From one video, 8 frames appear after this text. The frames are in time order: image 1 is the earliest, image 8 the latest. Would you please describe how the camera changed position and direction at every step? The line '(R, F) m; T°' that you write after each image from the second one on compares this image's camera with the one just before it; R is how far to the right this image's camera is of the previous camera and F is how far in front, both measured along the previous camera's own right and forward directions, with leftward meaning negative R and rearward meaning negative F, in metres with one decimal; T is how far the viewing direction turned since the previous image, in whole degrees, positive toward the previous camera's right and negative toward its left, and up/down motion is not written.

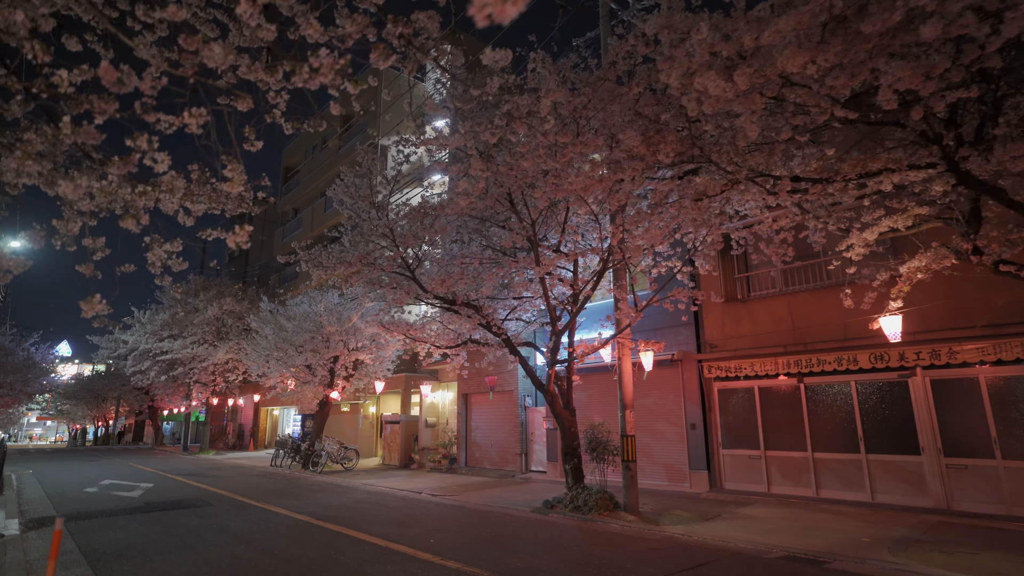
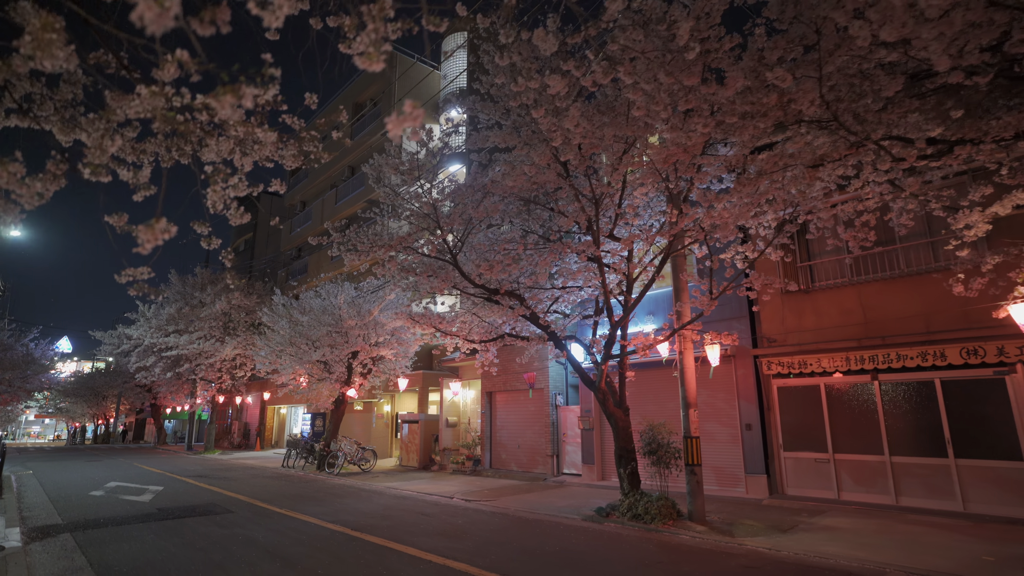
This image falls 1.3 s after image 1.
(-1.4, +1.0) m; 0°
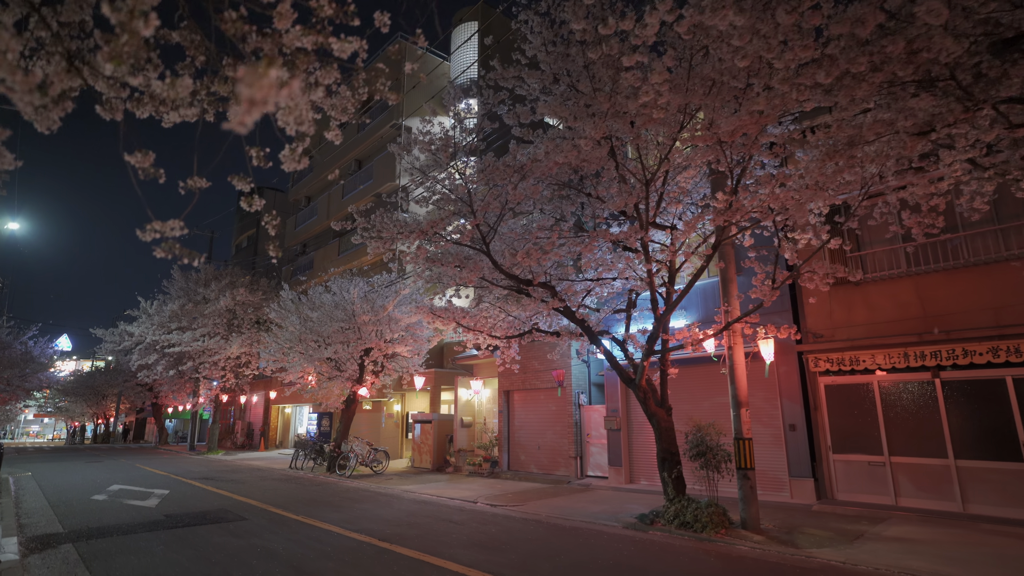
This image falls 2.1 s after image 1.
(-0.9, +0.8) m; 0°
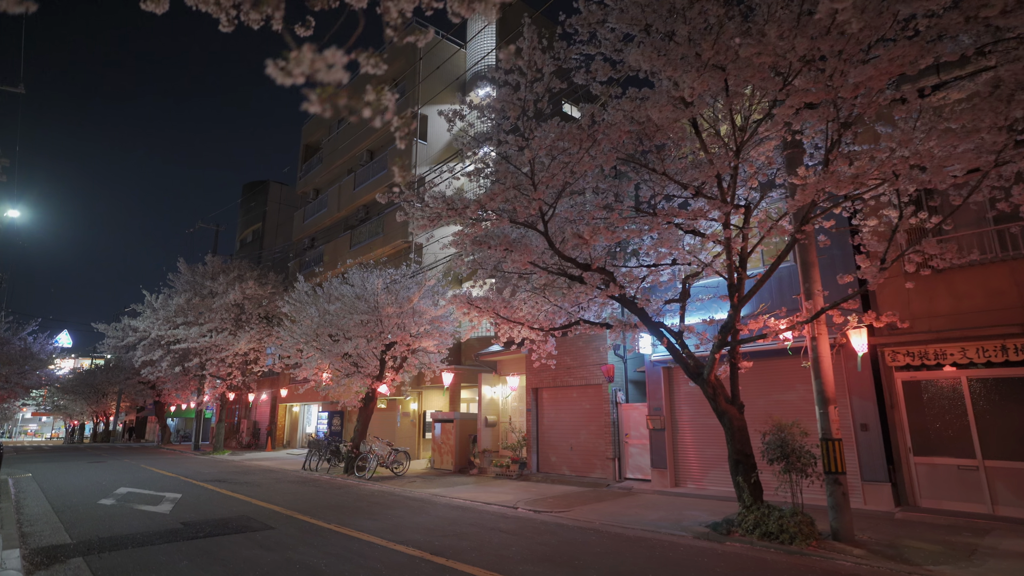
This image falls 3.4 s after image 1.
(-1.4, +1.0) m; 0°
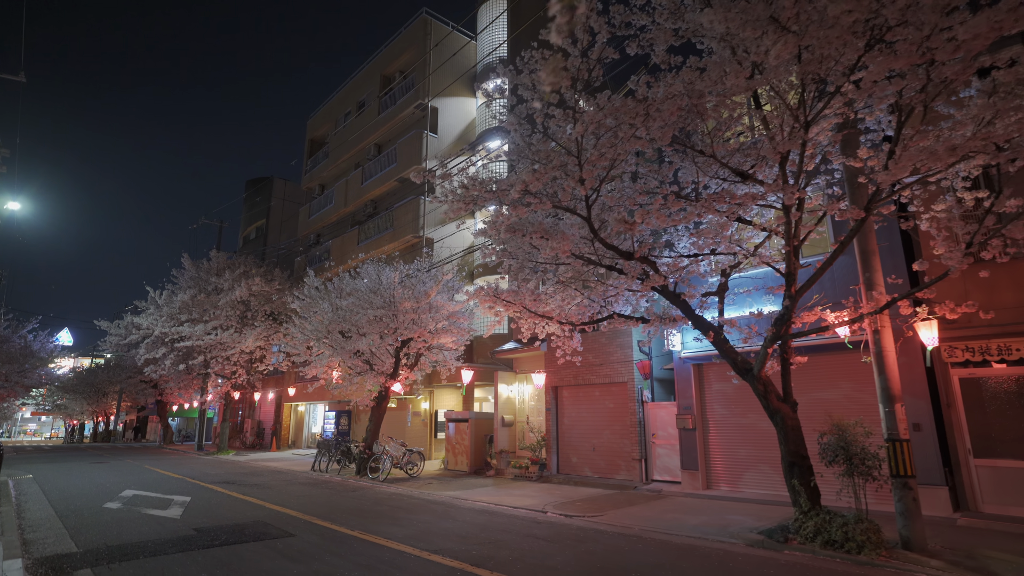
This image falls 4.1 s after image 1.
(-0.9, +0.6) m; 0°
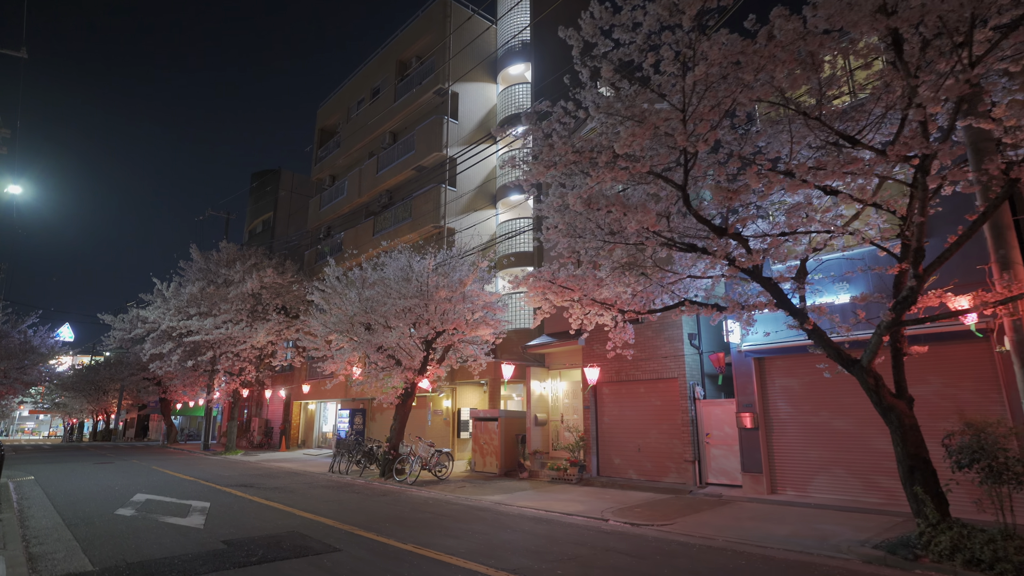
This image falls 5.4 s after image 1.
(-1.6, +1.1) m; 0°
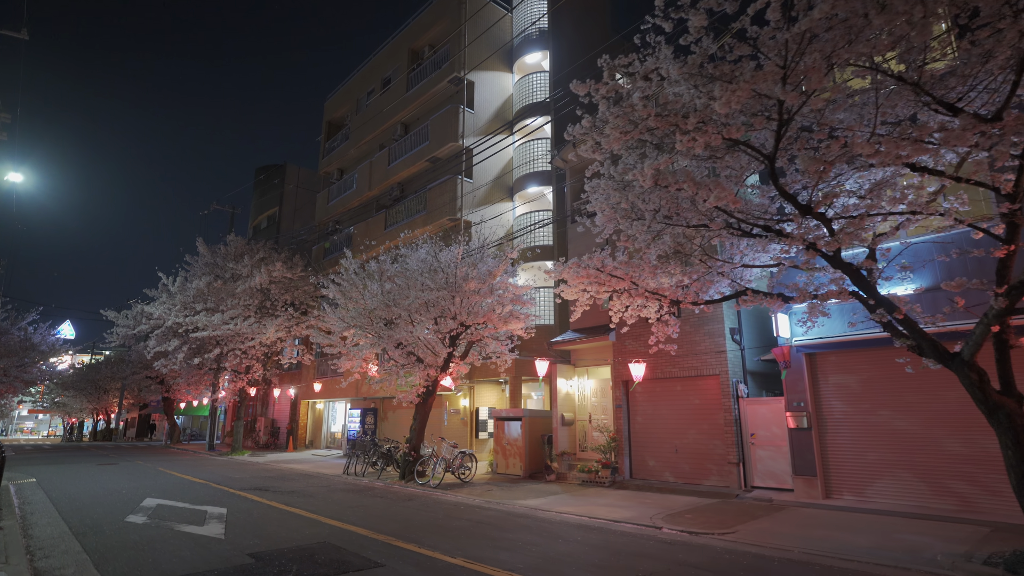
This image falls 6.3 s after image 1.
(-1.1, +0.8) m; 0°
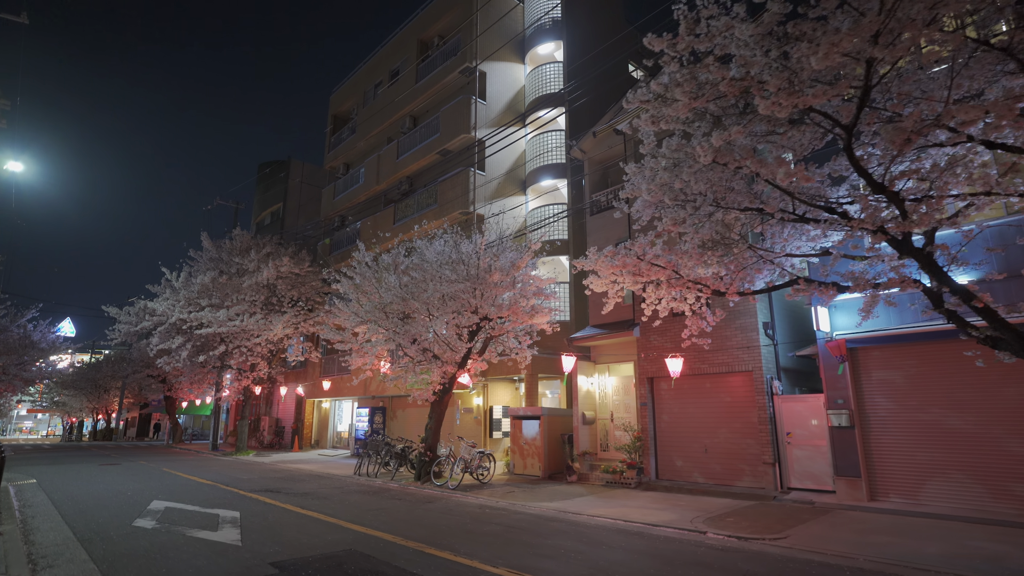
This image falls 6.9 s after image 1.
(-0.8, +0.6) m; 0°
